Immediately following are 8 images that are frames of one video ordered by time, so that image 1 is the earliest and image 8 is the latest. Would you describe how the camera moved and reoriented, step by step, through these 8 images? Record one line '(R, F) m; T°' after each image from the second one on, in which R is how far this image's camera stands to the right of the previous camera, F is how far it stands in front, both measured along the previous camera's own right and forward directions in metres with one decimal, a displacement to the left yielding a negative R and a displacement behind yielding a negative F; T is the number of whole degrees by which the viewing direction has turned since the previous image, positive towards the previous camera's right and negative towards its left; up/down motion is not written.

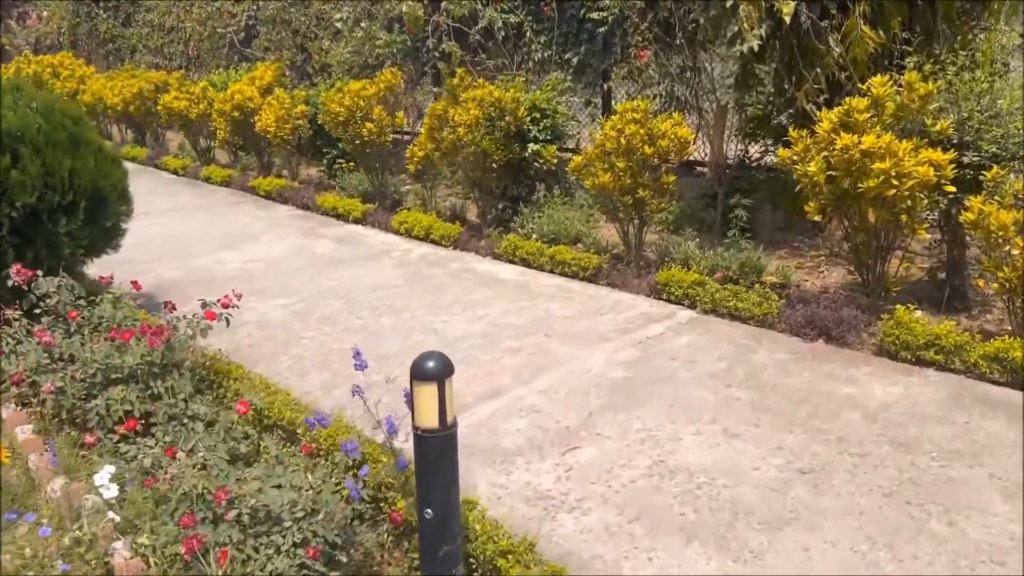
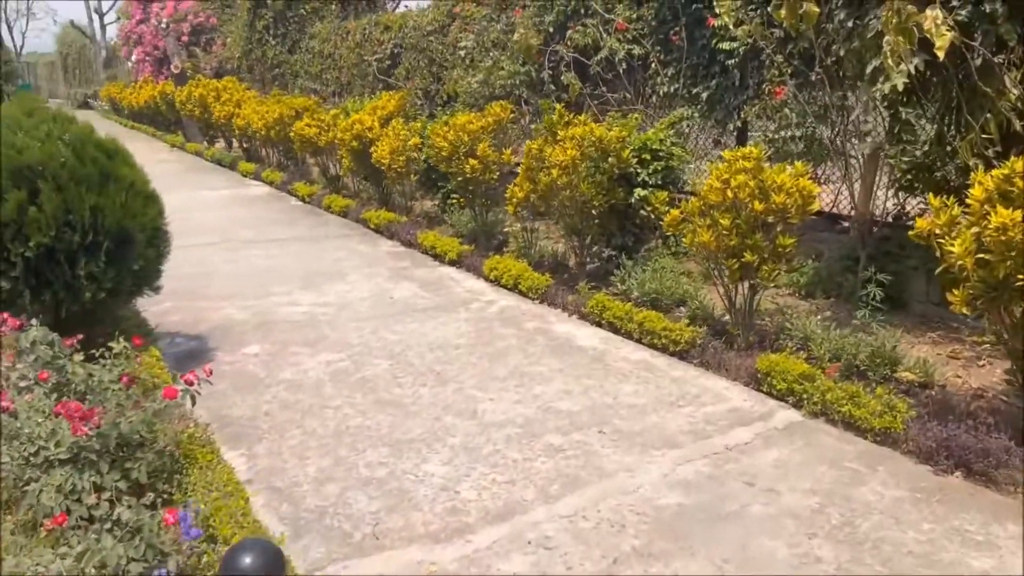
(+0.5, +0.8) m; -11°
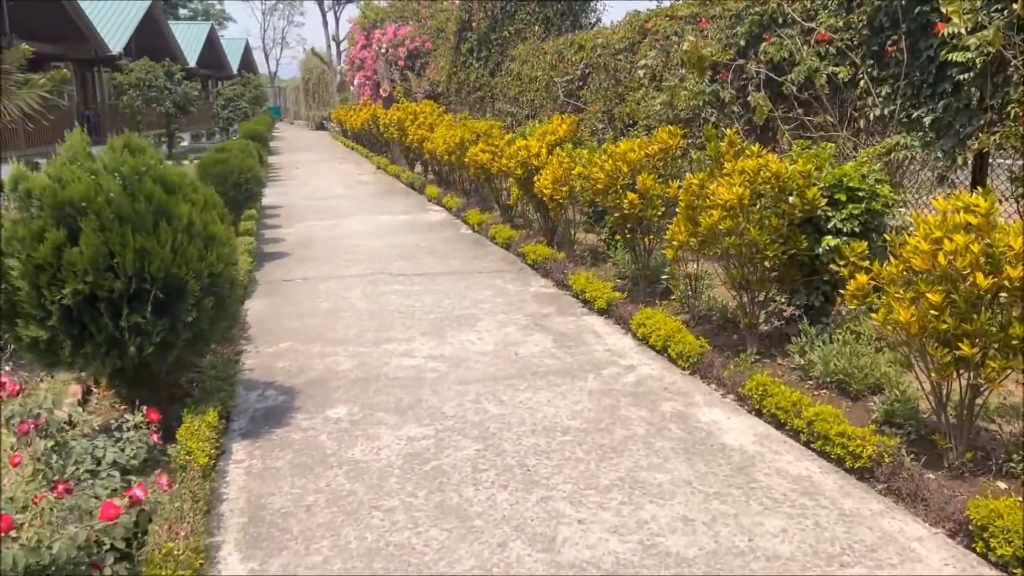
(+0.4, +1.0) m; -14°
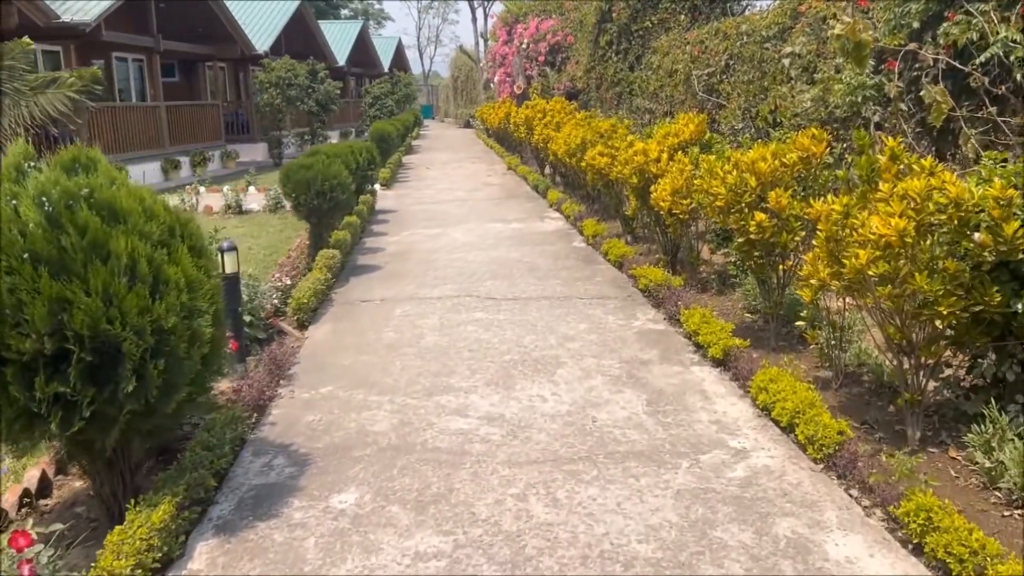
(+0.3, +1.1) m; -10°
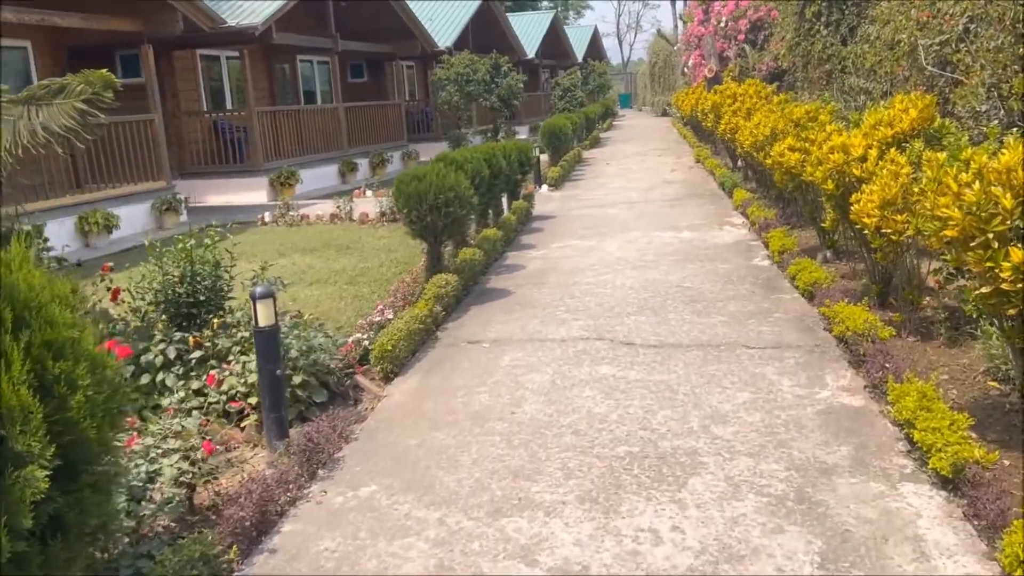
(+0.4, +1.5) m; -14°
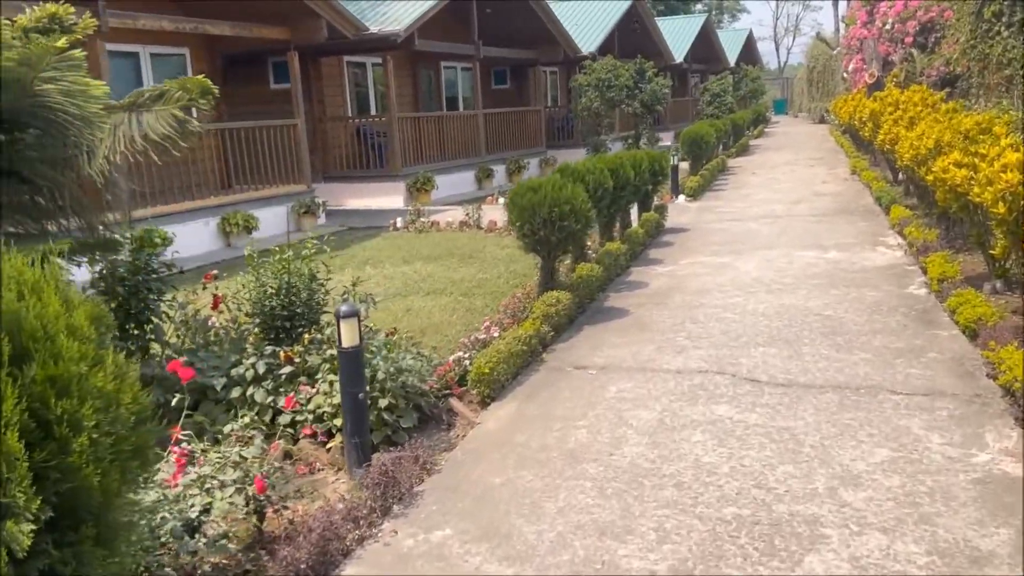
(+0.2, +0.4) m; -9°
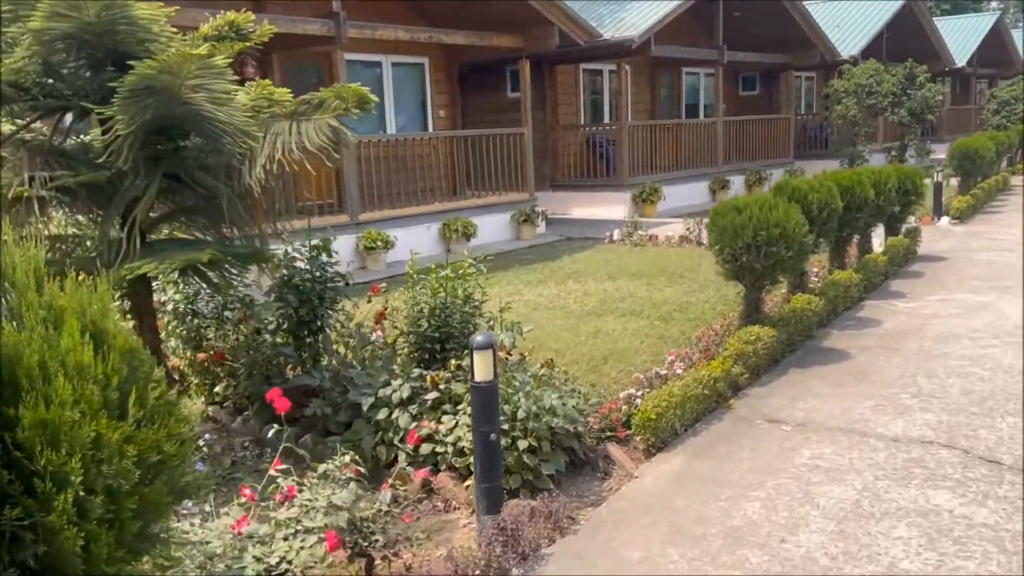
(+0.3, +0.5) m; -16°
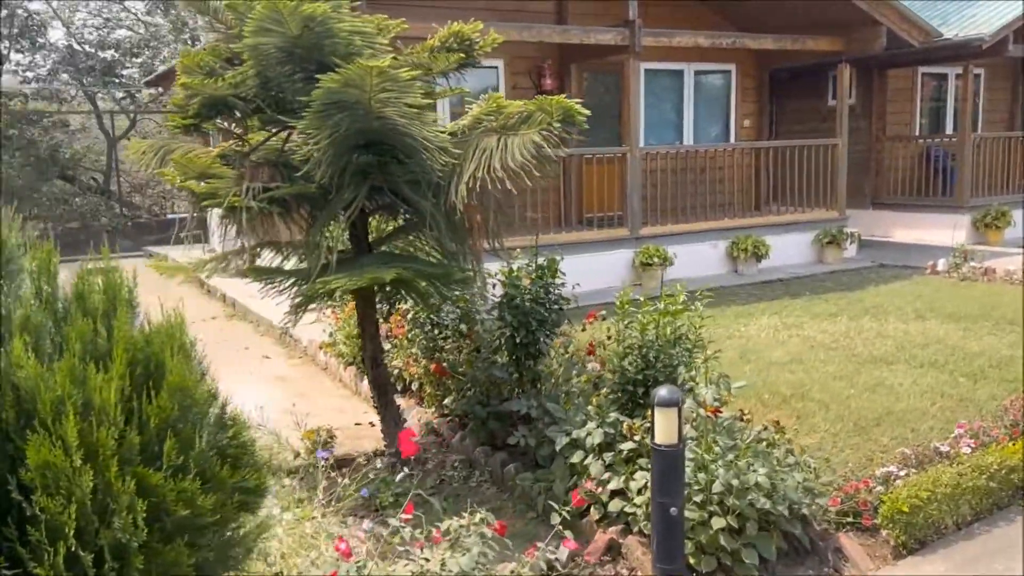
(+0.4, +0.5) m; -21°
